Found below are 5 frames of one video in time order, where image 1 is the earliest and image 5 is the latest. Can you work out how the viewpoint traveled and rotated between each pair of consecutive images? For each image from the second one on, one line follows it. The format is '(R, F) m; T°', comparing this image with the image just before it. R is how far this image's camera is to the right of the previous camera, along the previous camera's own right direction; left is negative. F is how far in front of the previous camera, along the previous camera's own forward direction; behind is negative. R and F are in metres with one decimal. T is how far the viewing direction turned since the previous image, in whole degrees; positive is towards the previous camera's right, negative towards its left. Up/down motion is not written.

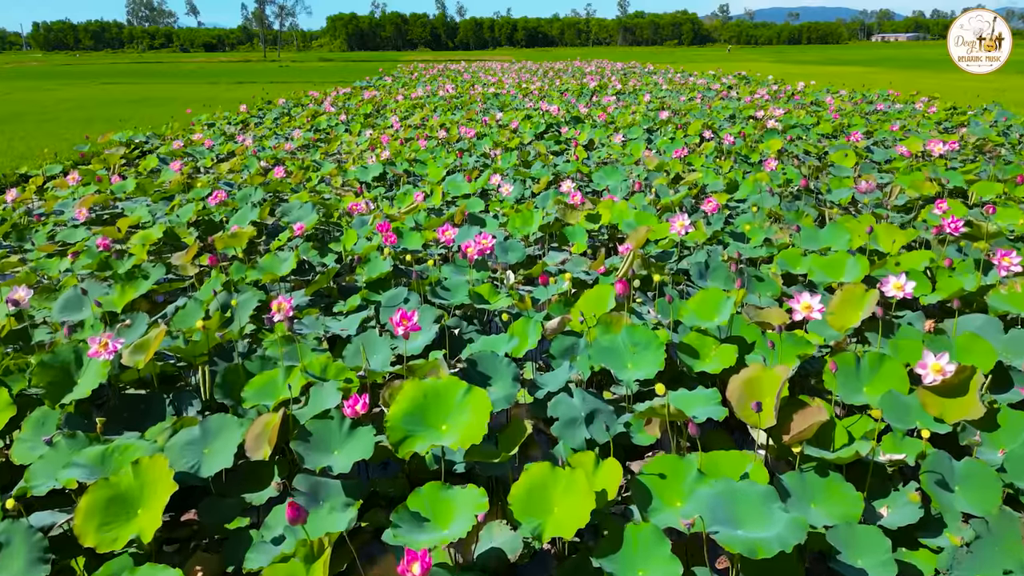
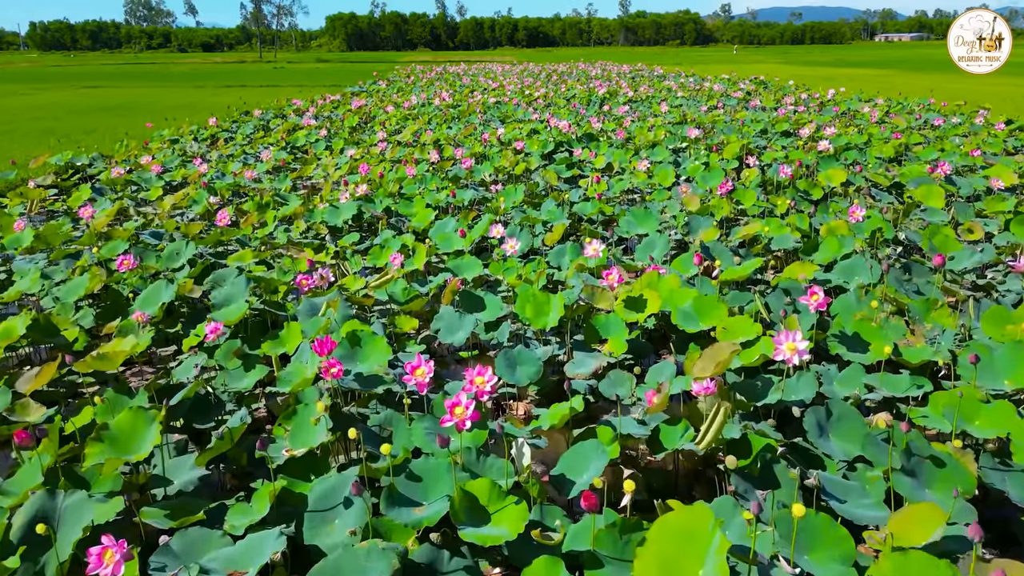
(0.0, +1.2) m; 0°
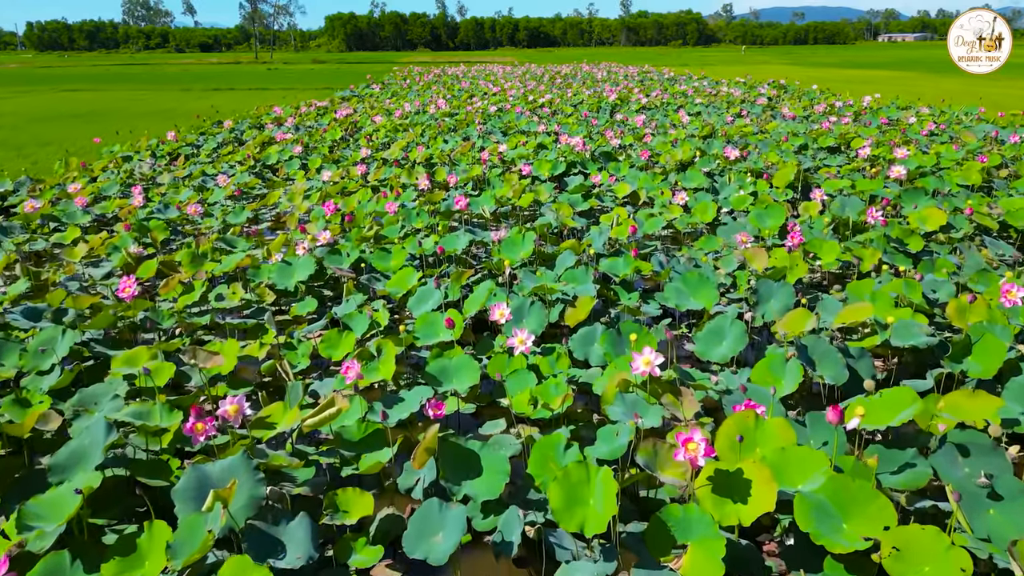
(0.0, +1.1) m; 0°
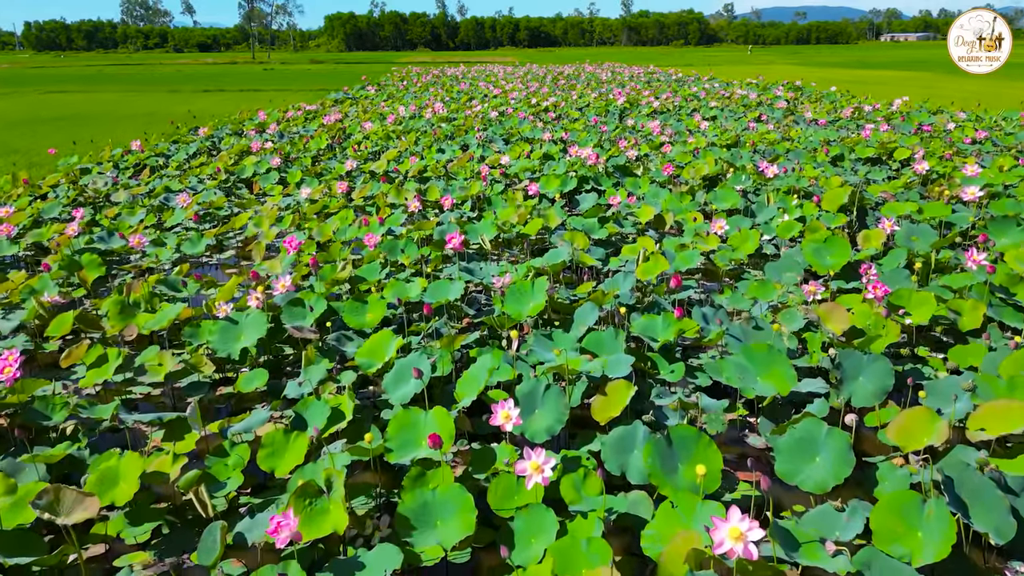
(0.0, +0.8) m; 0°
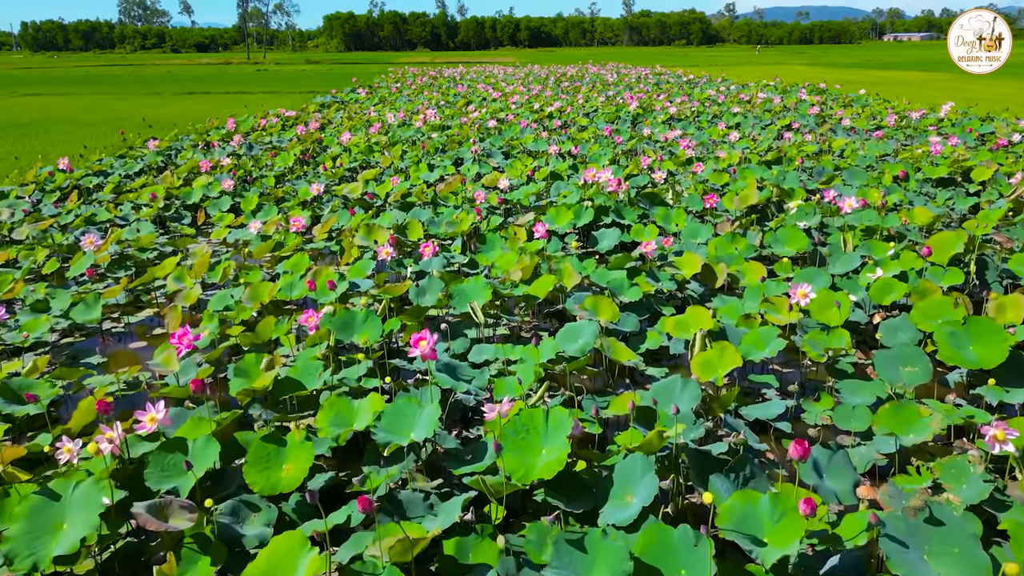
(0.0, +1.1) m; 0°
